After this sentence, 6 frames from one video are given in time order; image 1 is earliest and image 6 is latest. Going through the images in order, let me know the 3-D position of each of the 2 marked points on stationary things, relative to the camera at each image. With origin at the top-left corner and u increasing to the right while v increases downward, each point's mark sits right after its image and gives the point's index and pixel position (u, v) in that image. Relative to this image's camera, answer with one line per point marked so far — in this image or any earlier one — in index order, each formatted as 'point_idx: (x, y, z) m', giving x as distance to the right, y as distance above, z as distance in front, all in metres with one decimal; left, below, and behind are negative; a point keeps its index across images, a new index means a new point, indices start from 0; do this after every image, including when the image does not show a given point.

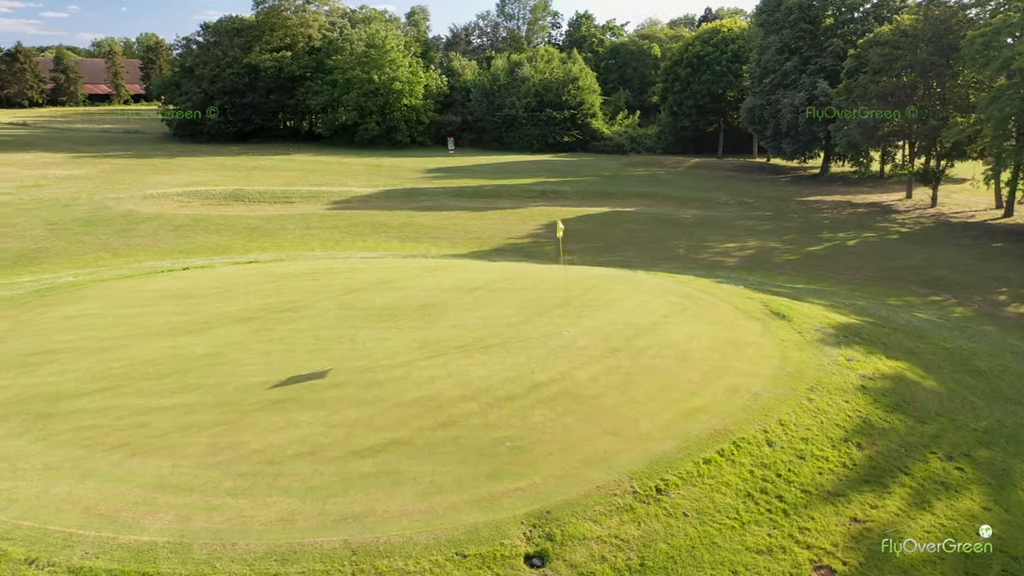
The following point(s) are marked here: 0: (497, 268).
0: (-0.2, +0.4, +14.7) m
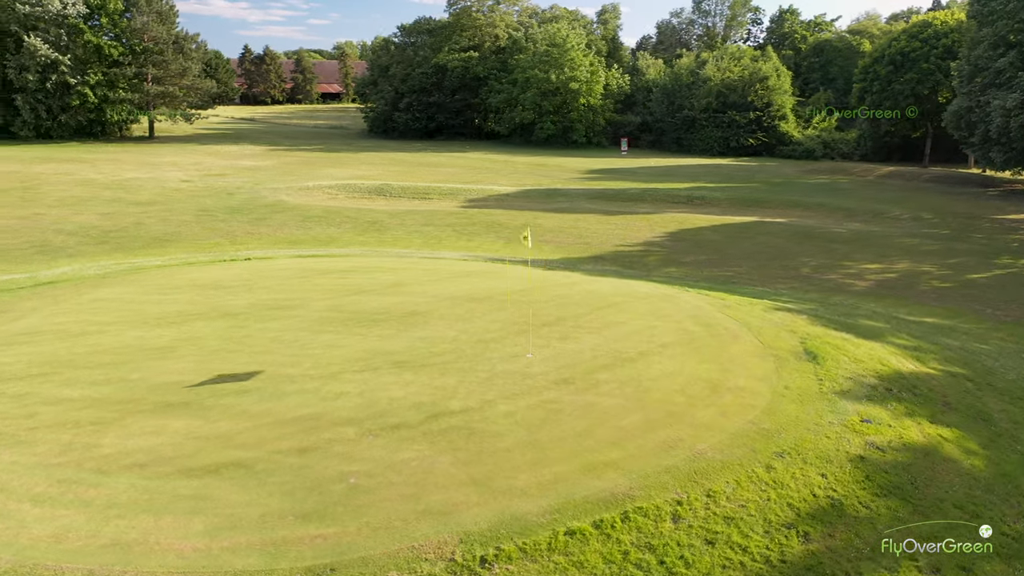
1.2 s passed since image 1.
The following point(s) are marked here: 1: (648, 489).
0: (+0.4, +0.2, +13.5) m
1: (+1.1, -1.6, +6.7) m
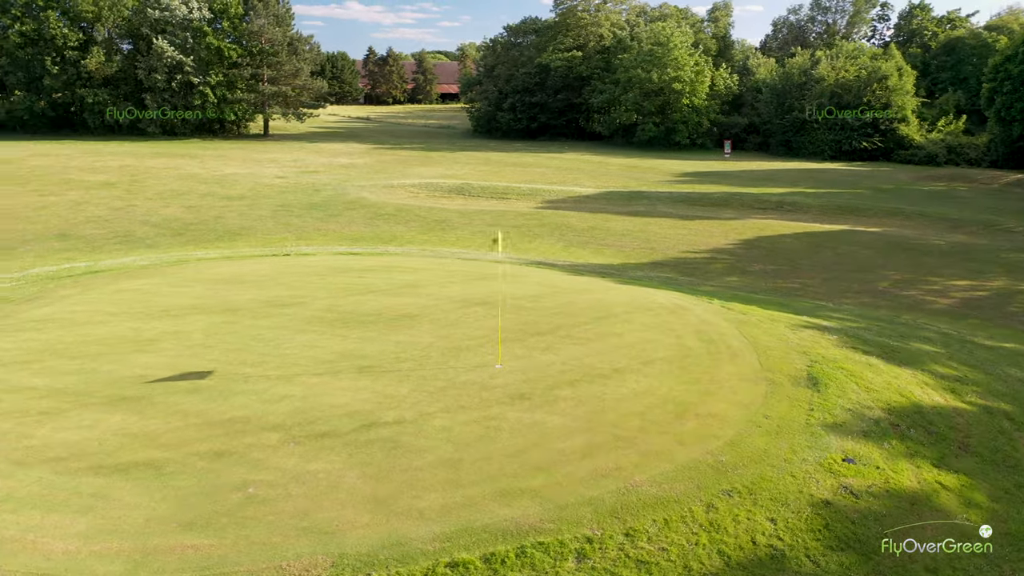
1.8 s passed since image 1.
0: (+0.7, +0.1, +12.9) m
1: (+0.3, -1.7, +6.1) m
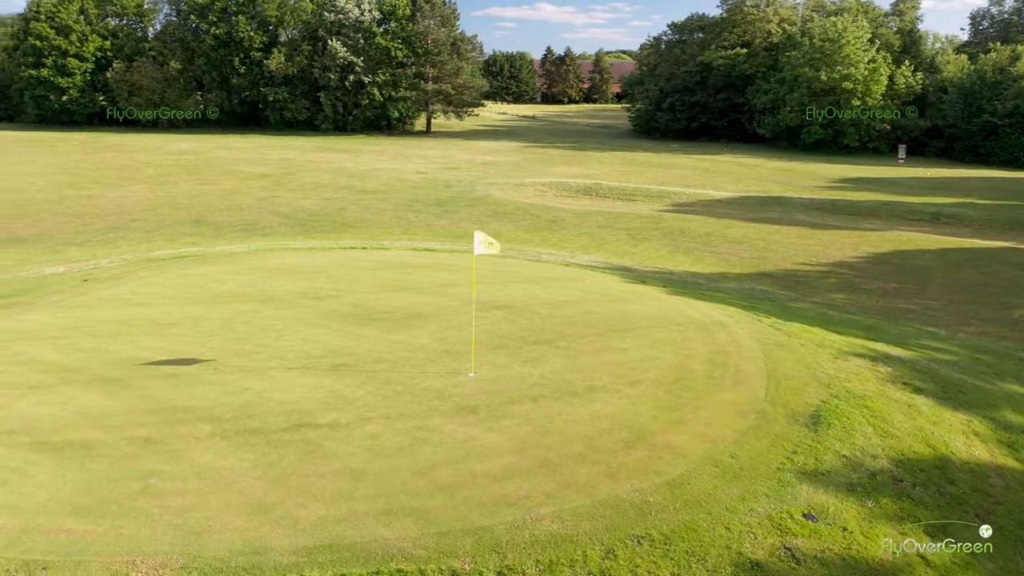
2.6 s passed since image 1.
0: (+1.4, 0.0, +12.2) m
1: (-0.6, -1.8, +5.6) m
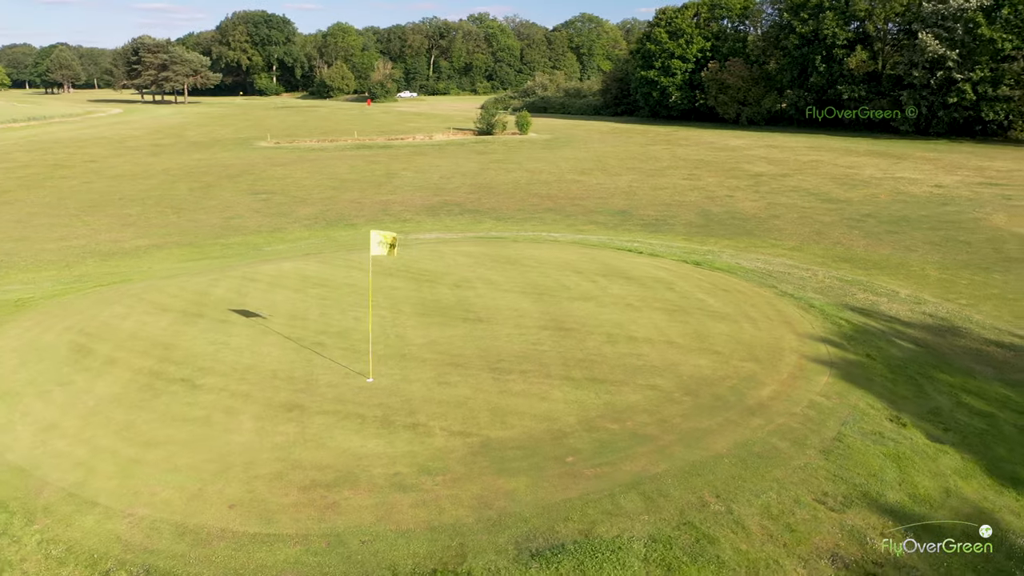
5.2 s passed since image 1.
0: (+2.7, -0.6, +9.5) m
1: (-3.4, -1.6, +6.1) m
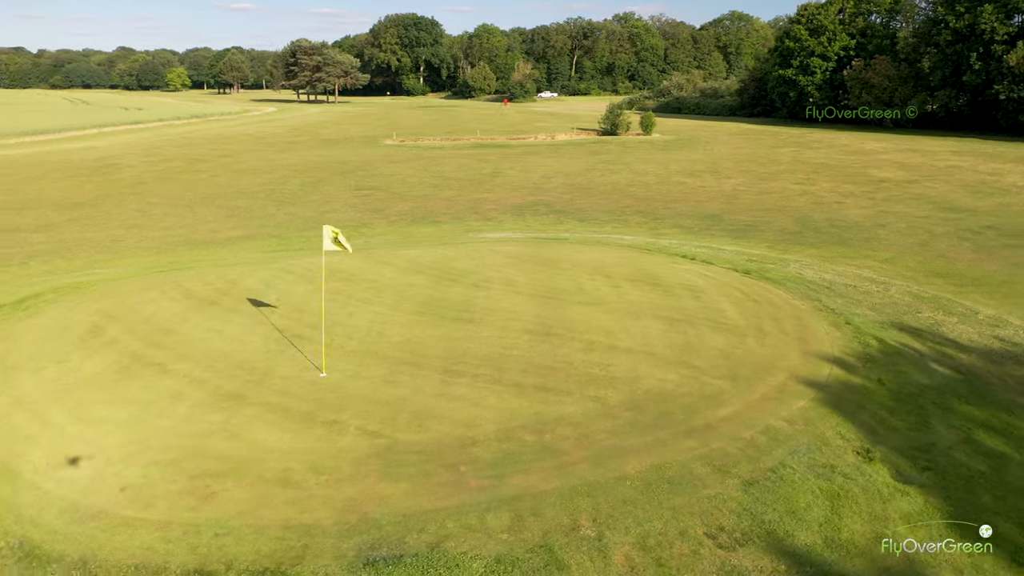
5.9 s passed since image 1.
0: (+2.5, -0.7, +8.9) m
1: (-4.2, -1.4, +6.5) m
